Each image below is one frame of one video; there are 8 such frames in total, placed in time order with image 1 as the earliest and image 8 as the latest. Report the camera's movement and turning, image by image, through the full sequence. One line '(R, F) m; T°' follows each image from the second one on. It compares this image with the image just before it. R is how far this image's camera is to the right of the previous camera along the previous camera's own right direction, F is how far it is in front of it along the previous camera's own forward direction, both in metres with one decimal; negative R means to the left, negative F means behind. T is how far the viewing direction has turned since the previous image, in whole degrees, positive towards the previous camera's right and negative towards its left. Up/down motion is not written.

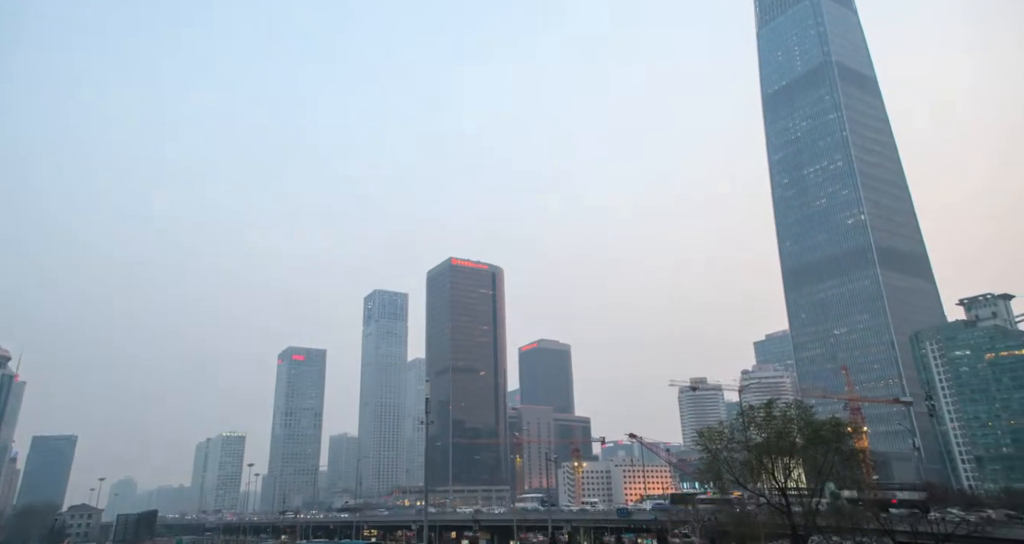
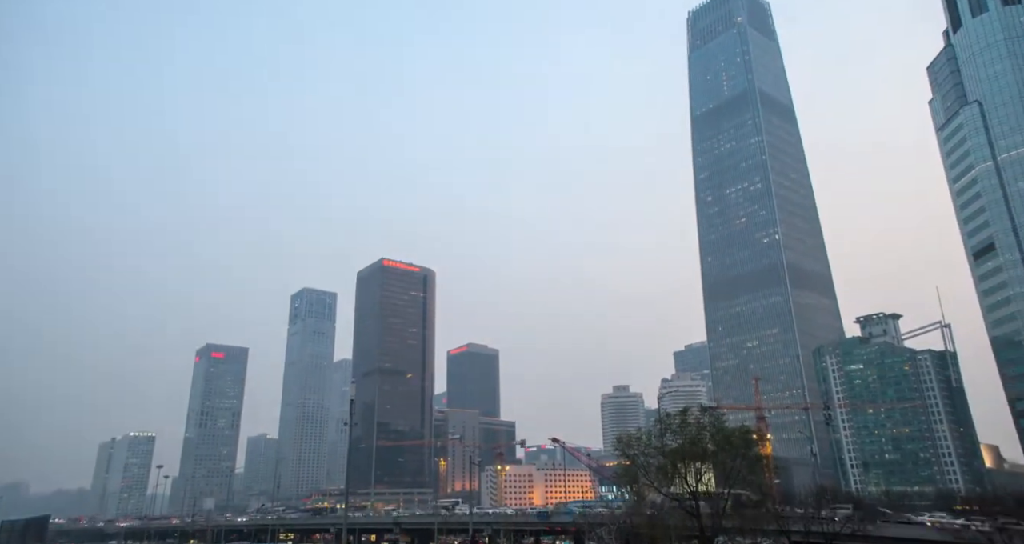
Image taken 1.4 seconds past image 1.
(+0.6, -5.2) m; +6°
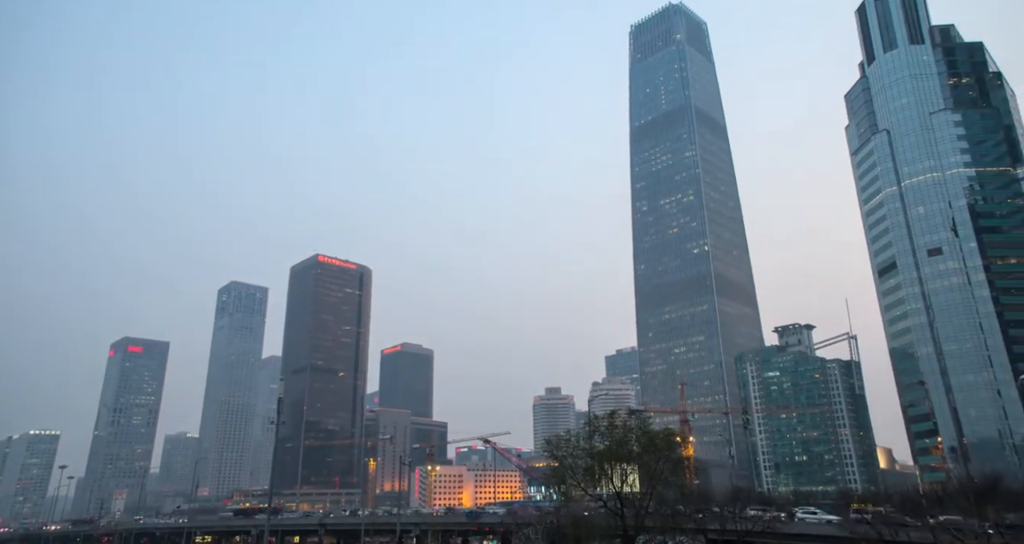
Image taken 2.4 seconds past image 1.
(+0.2, -3.3) m; +5°
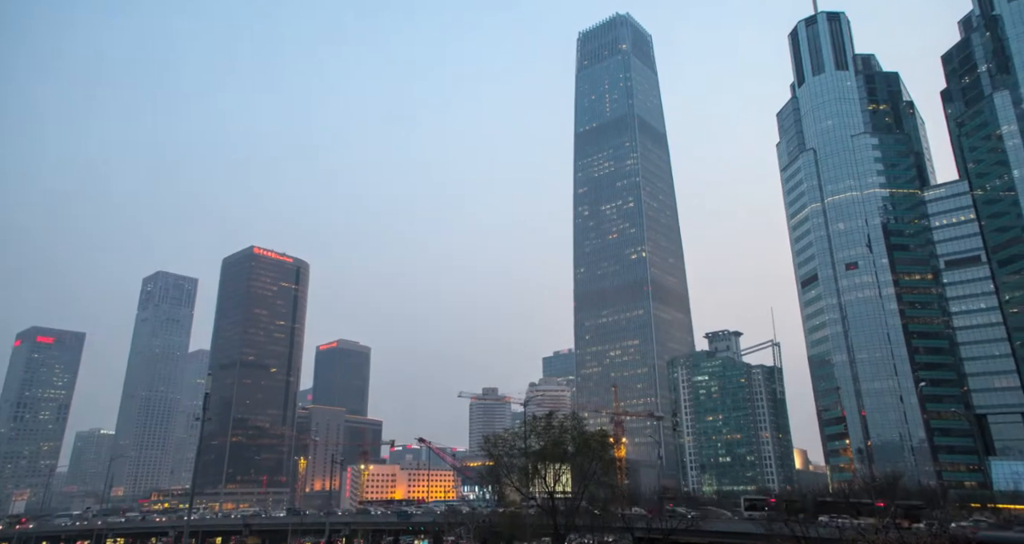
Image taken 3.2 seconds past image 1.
(0.0, -1.9) m; +5°
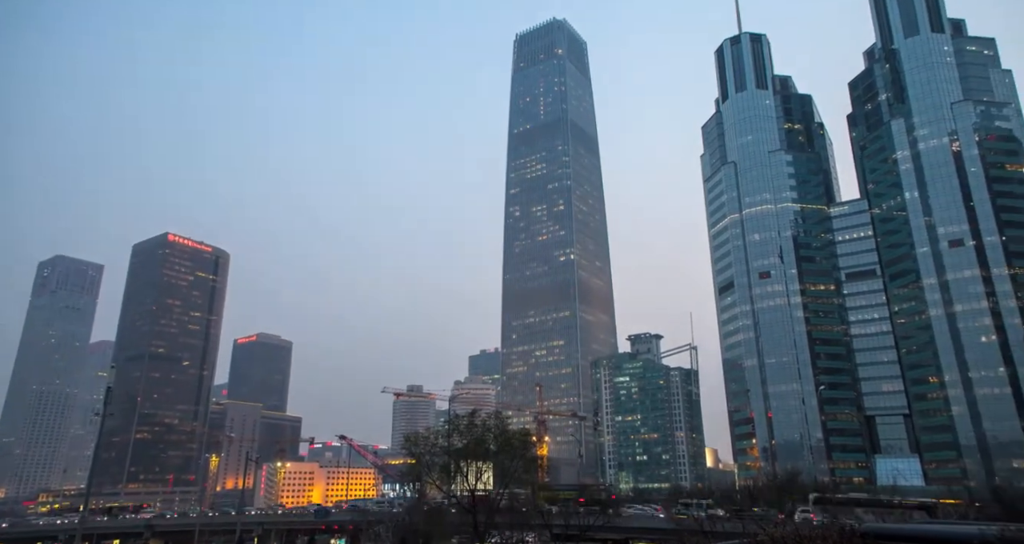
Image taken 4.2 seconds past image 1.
(+0.1, -1.2) m; +6°
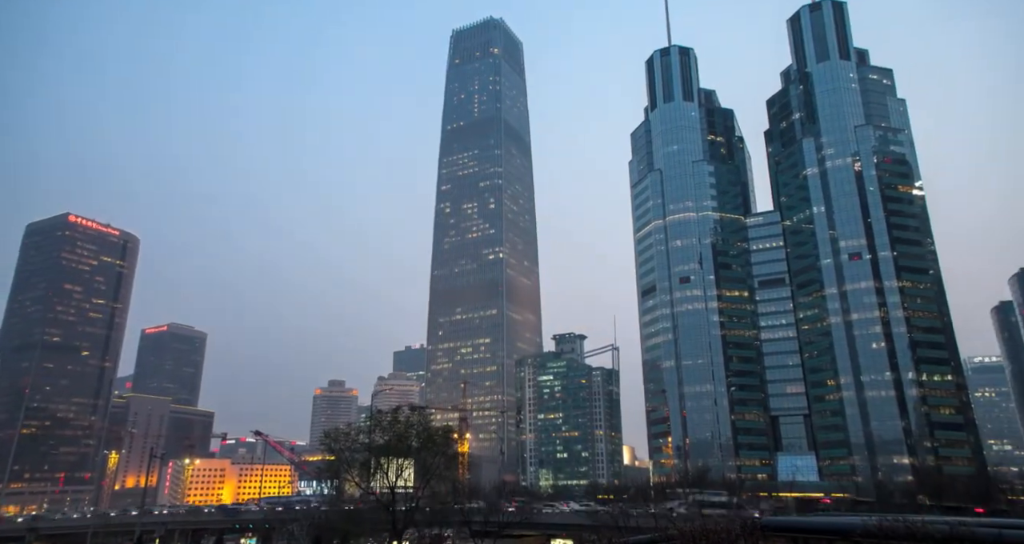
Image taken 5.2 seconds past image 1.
(+0.1, -0.8) m; +6°
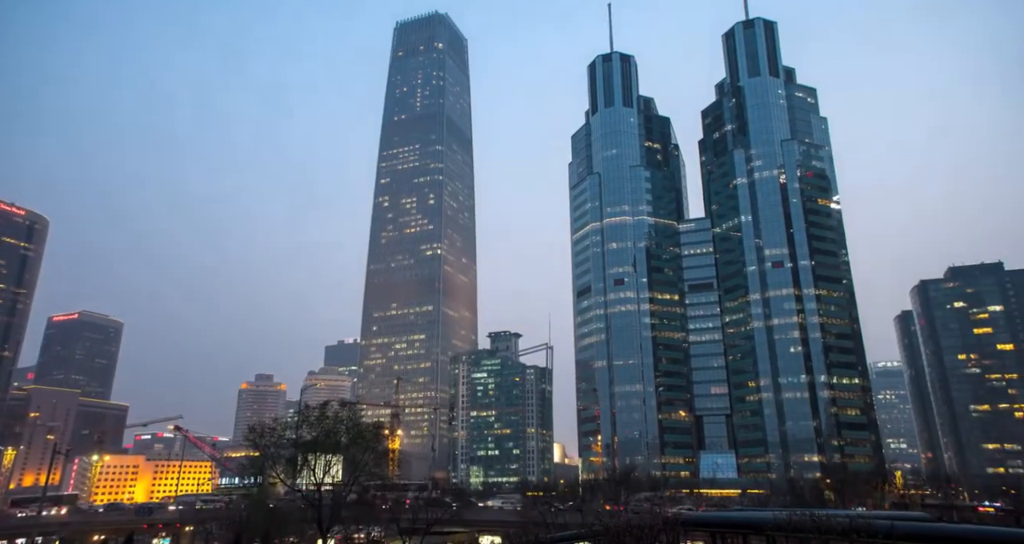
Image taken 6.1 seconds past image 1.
(0.0, -0.4) m; +5°
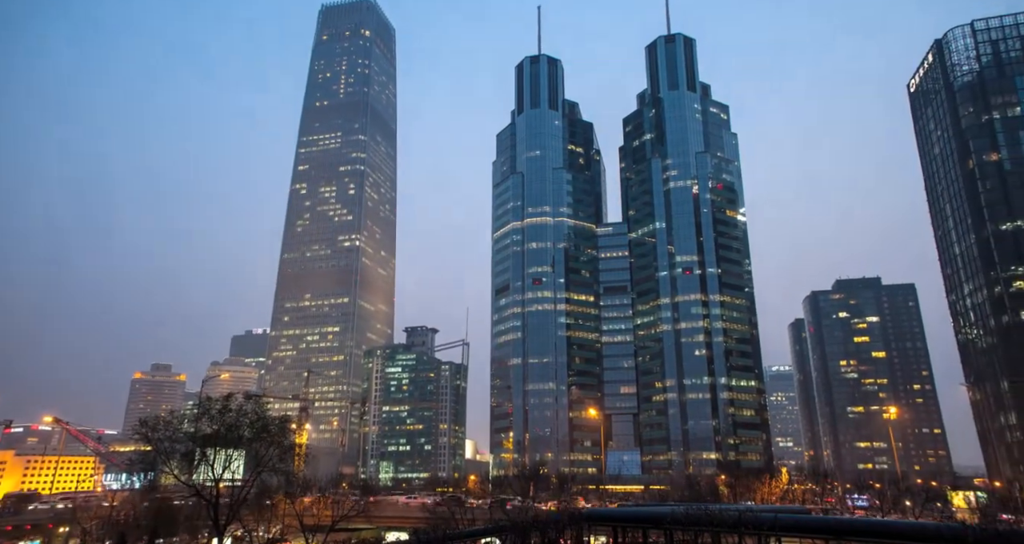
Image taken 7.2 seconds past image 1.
(0.0, -0.4) m; +7°
